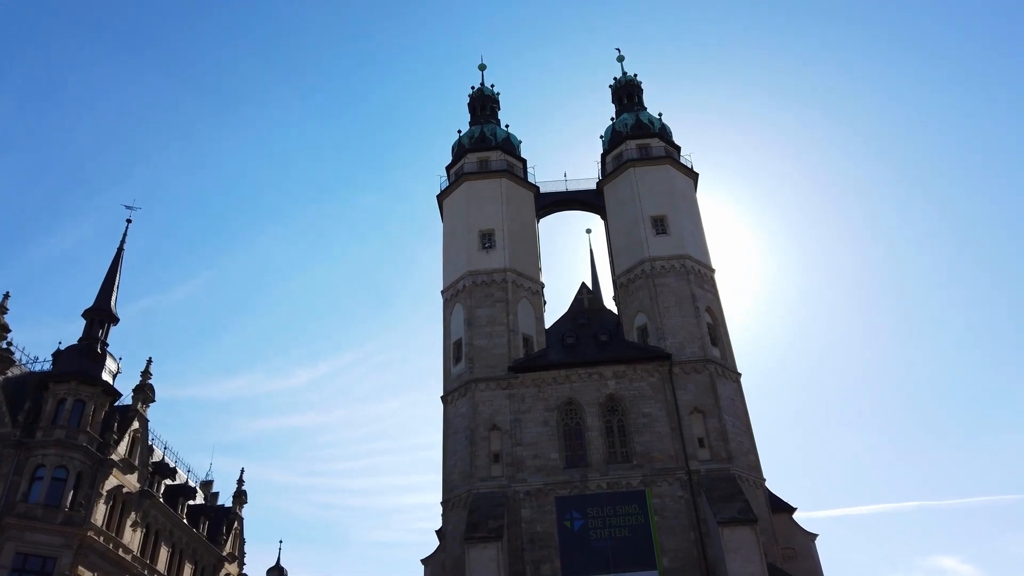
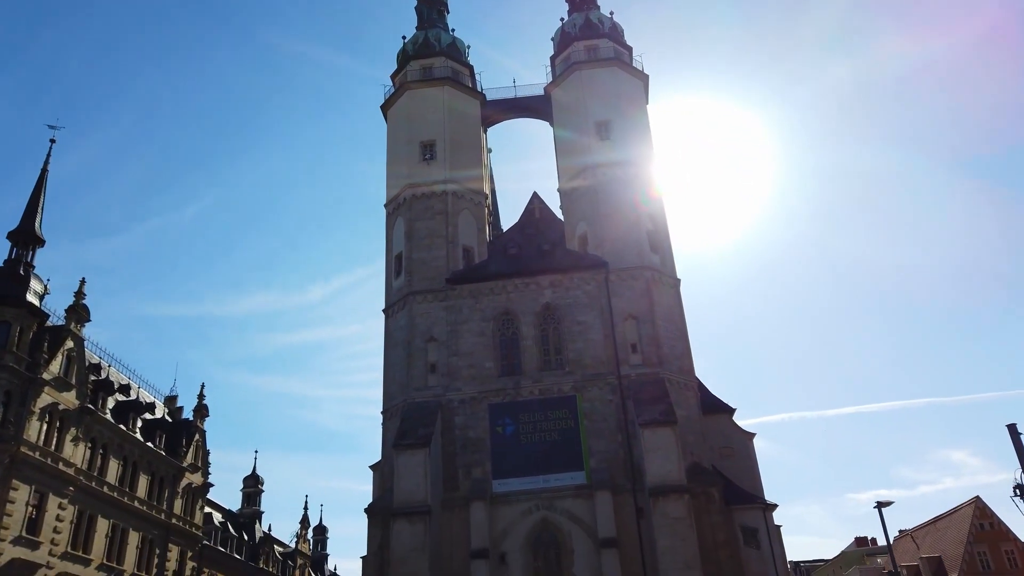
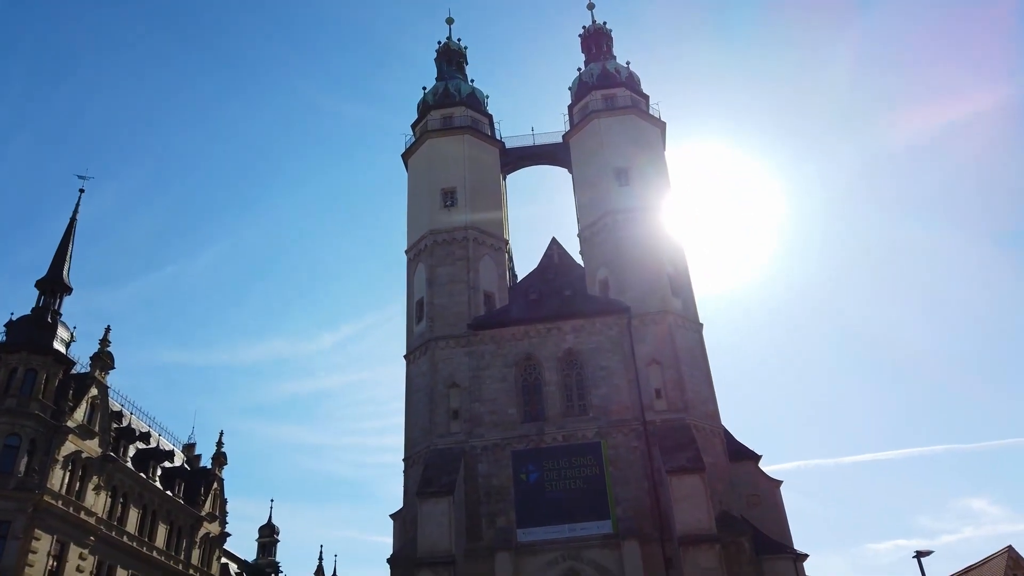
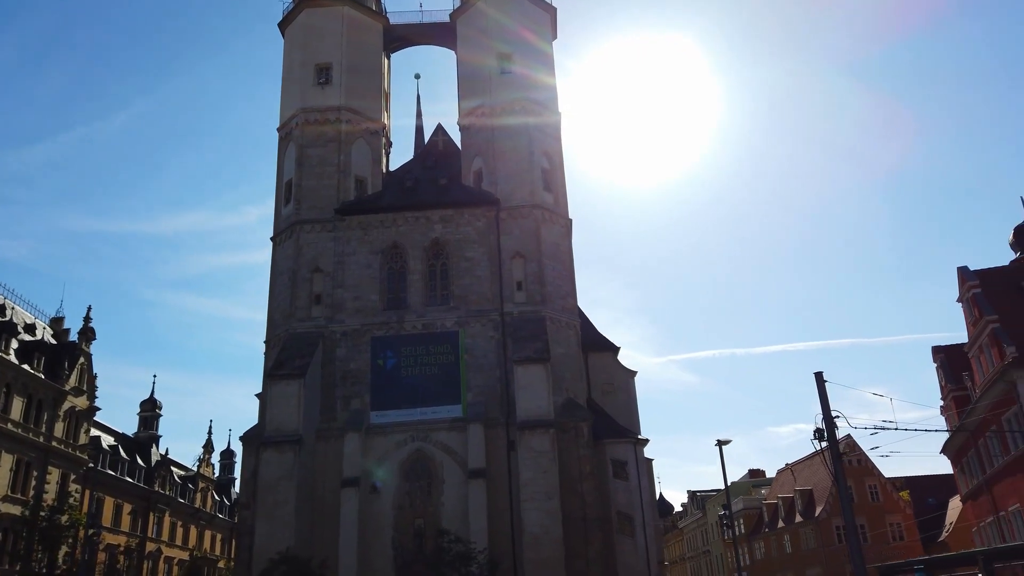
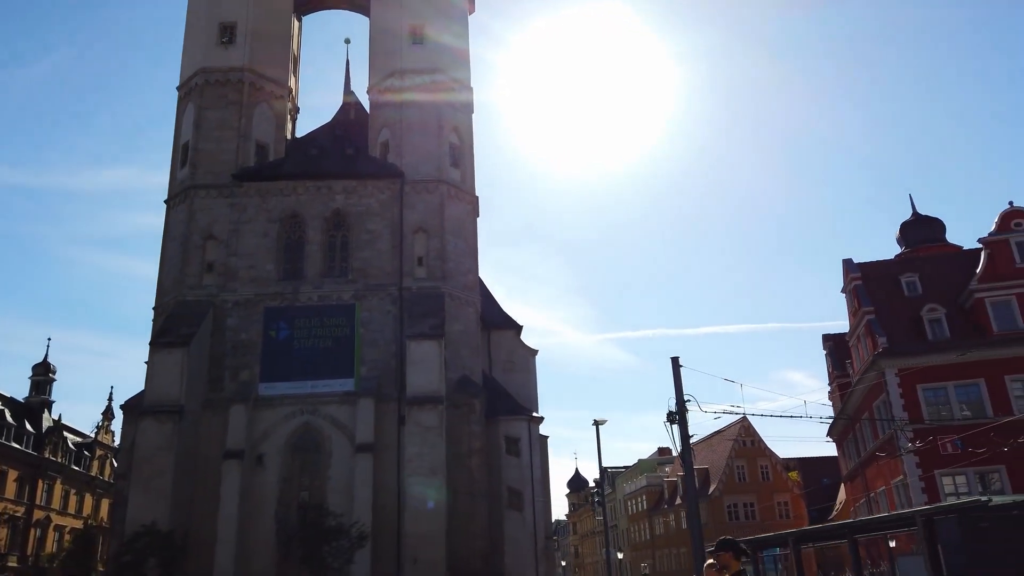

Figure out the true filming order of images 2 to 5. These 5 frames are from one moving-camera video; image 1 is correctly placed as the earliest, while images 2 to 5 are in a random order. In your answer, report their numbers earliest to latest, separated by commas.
3, 2, 4, 5
